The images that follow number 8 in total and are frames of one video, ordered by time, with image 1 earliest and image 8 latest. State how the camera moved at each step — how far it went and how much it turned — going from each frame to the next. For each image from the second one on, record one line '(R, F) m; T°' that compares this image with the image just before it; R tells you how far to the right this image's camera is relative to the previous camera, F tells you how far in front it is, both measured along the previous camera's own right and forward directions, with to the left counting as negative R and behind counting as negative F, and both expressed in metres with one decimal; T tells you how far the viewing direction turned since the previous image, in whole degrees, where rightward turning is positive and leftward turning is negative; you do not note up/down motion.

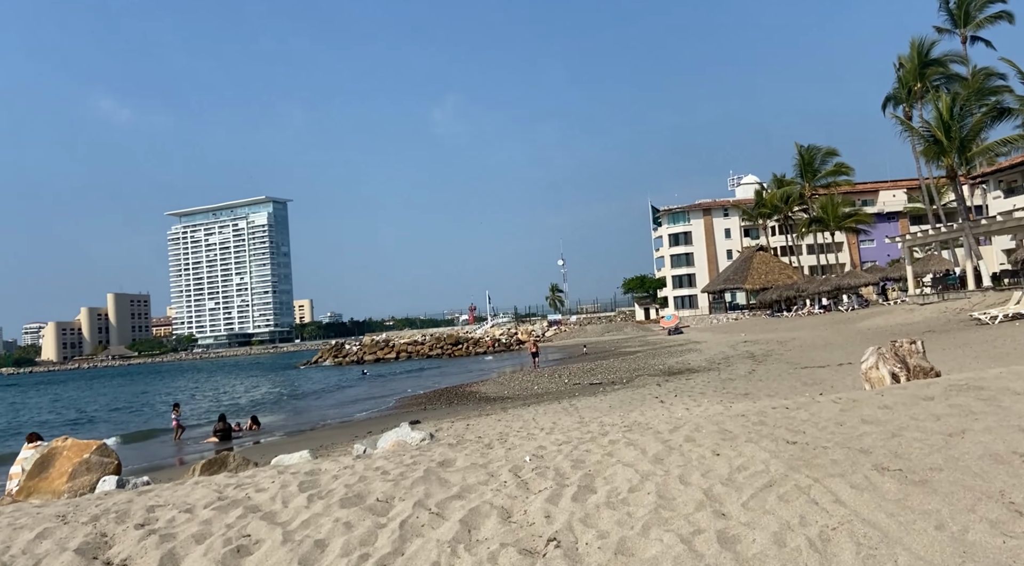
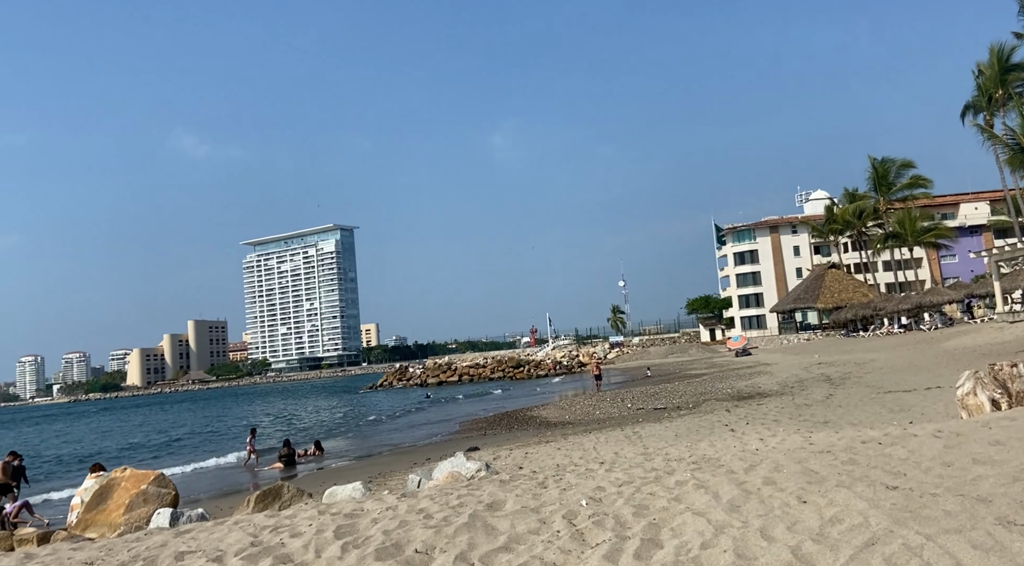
(+0.1, +0.5) m; -5°
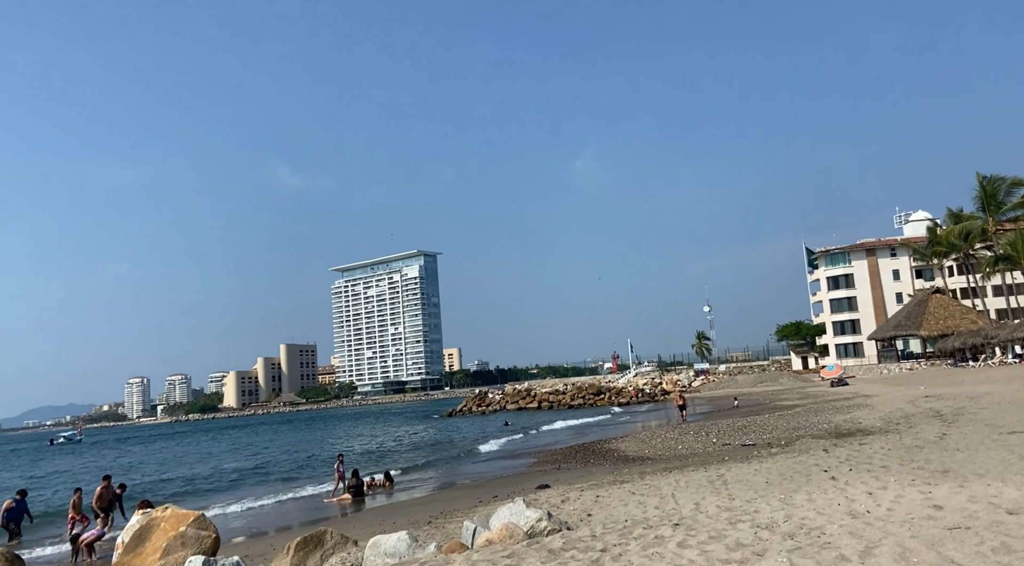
(+0.2, +1.0) m; -6°
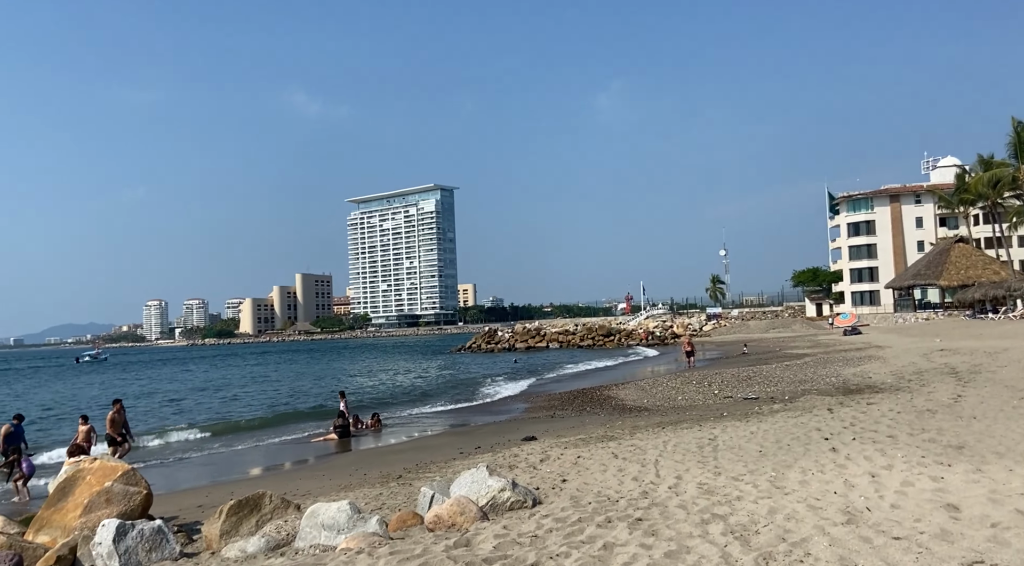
(+0.5, +1.1) m; -1°
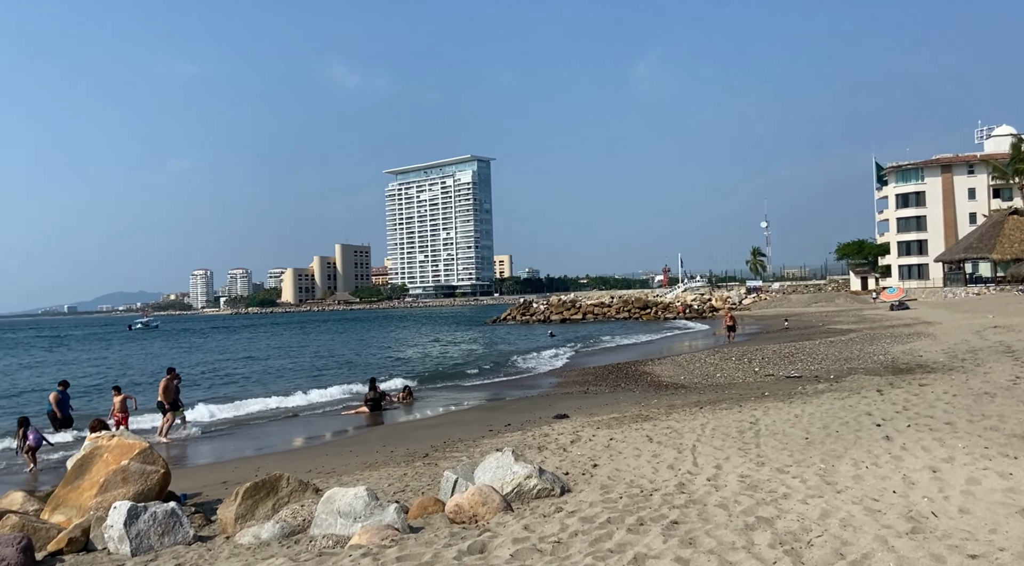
(+0.1, +0.5) m; -3°
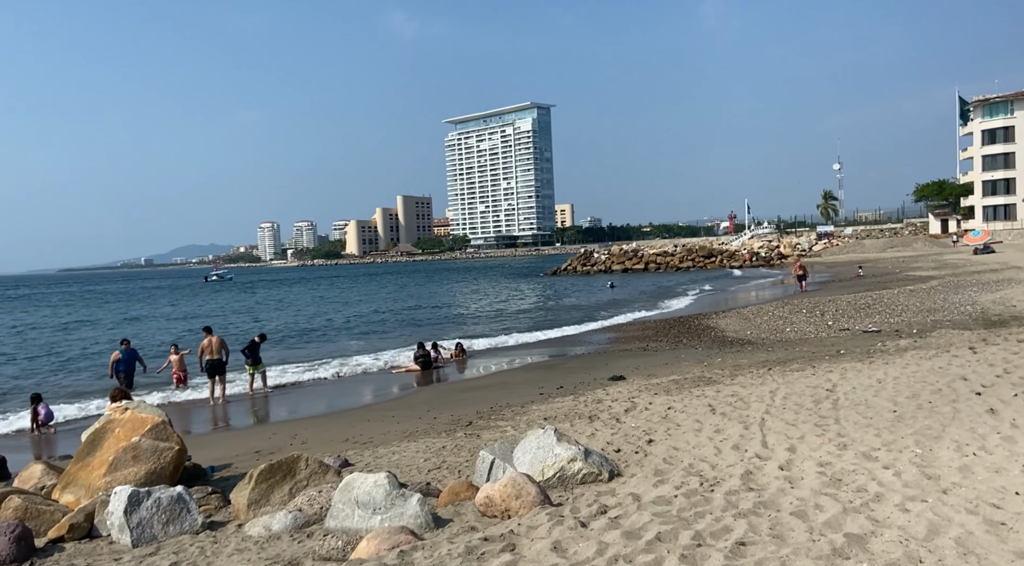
(+0.2, +1.0) m; -4°
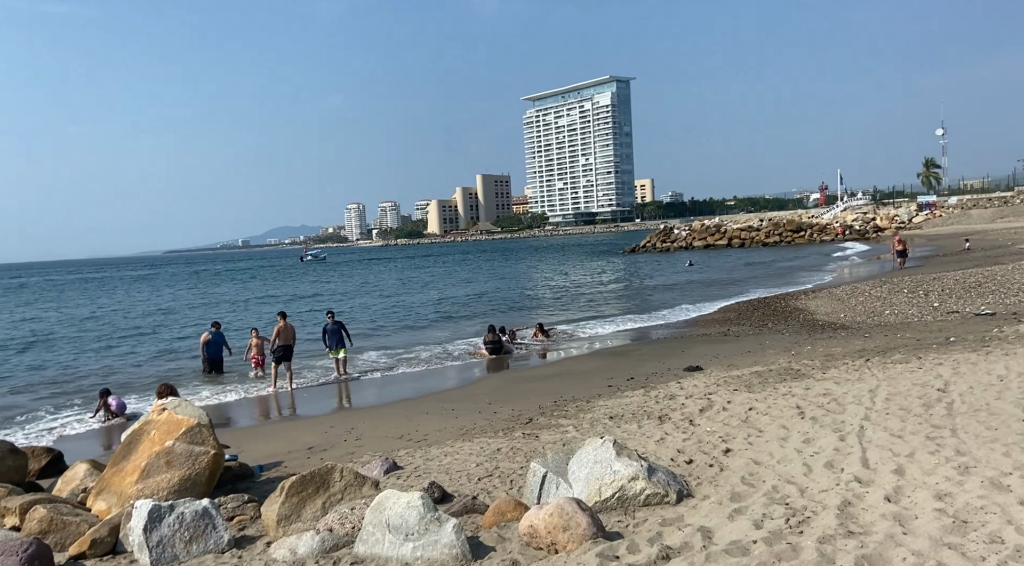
(+0.2, +0.8) m; -6°
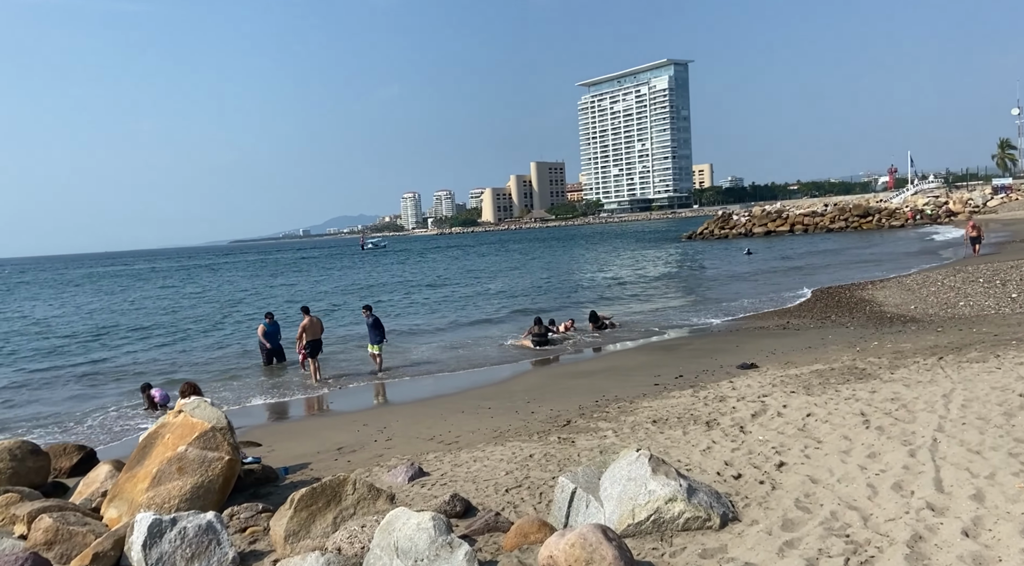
(+0.2, +0.6) m; -4°
